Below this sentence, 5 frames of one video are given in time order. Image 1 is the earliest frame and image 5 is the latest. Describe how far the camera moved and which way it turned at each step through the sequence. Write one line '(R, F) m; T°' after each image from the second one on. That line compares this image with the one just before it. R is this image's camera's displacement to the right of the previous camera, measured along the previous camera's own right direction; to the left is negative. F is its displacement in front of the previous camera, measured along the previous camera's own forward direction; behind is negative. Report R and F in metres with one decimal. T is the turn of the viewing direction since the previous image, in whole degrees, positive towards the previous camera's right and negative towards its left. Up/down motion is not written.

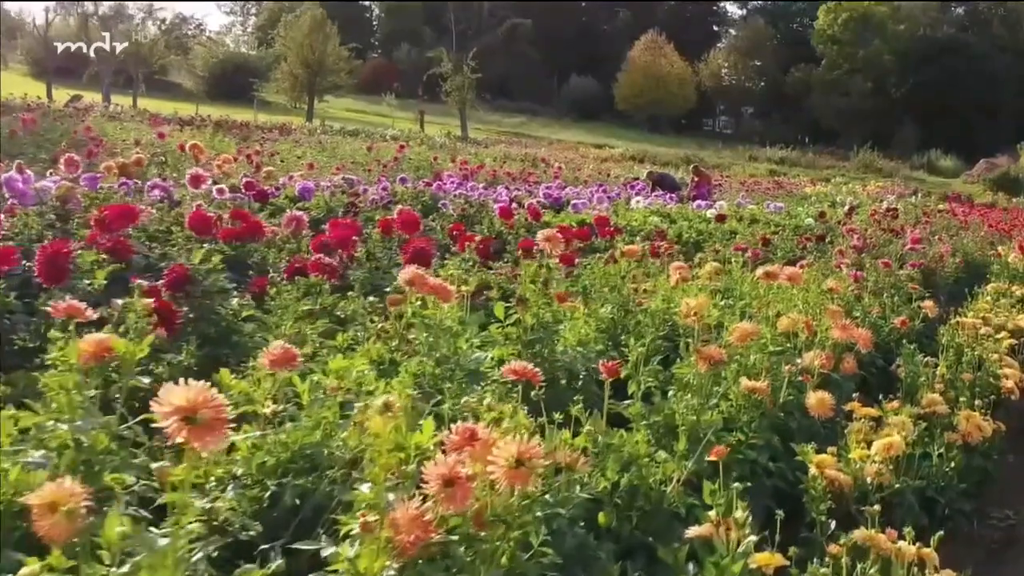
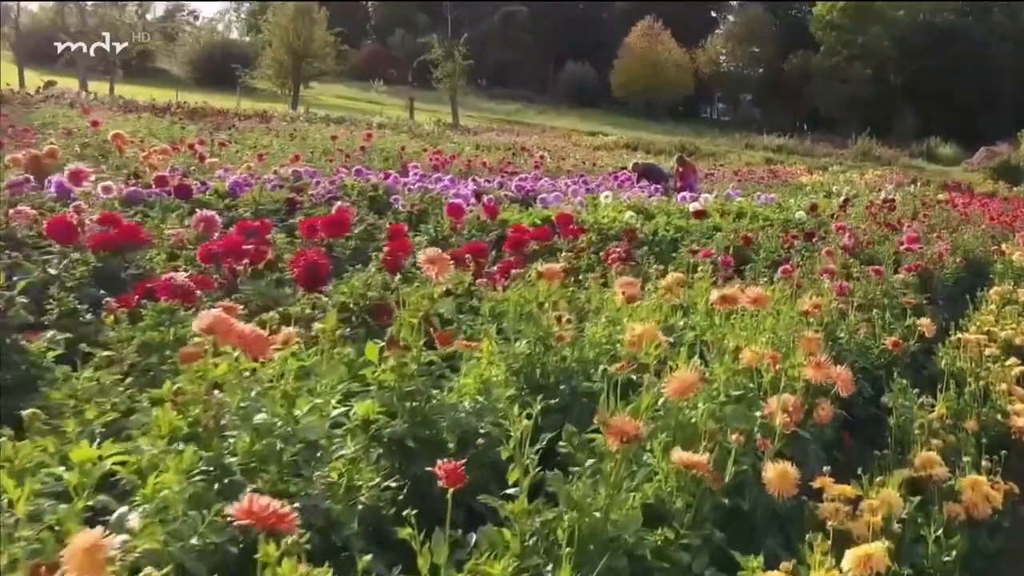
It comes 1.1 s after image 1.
(+0.2, +0.6) m; 0°
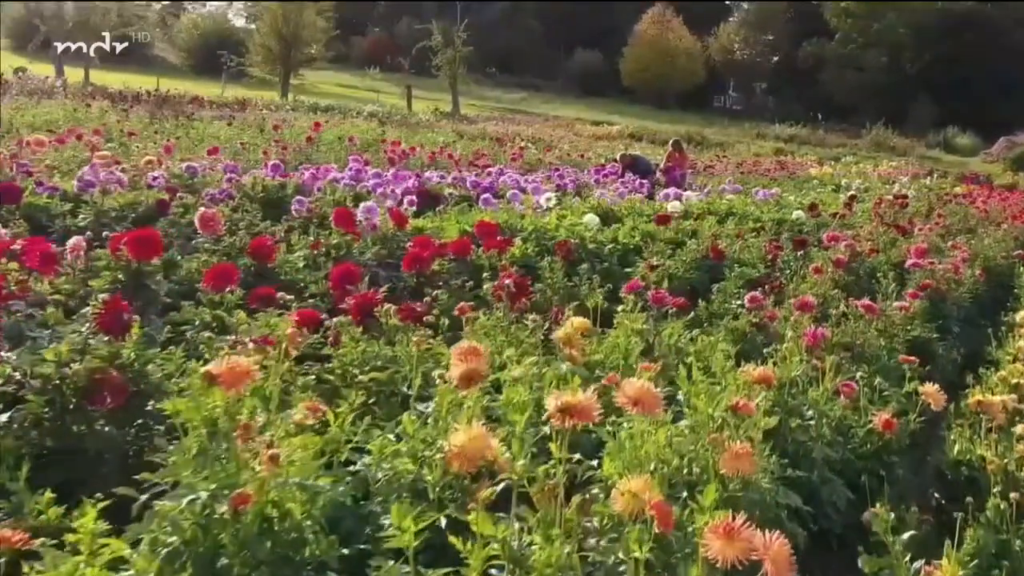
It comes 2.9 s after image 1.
(+0.4, +1.2) m; -1°
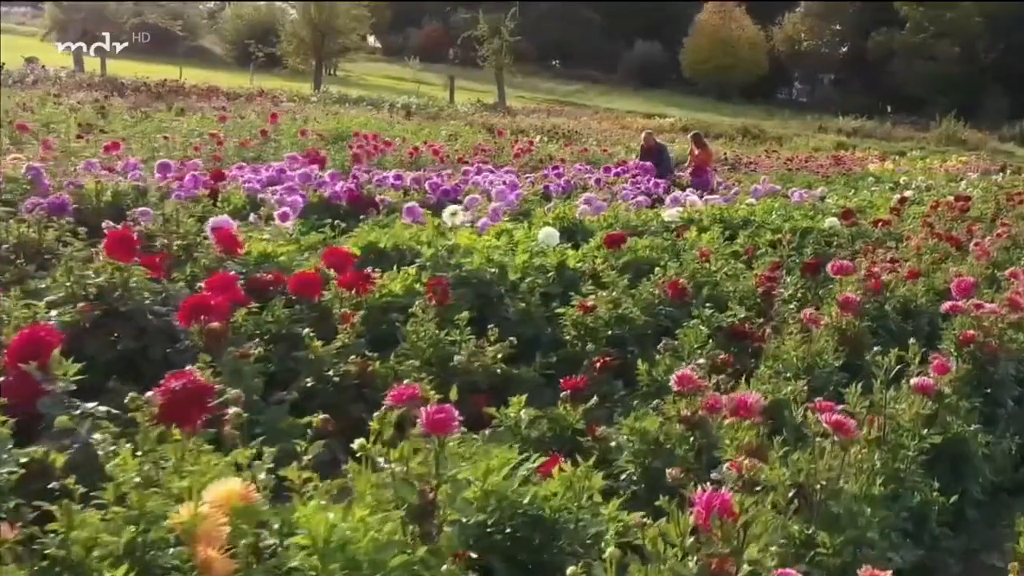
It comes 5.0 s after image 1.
(+0.6, +1.4) m; -3°
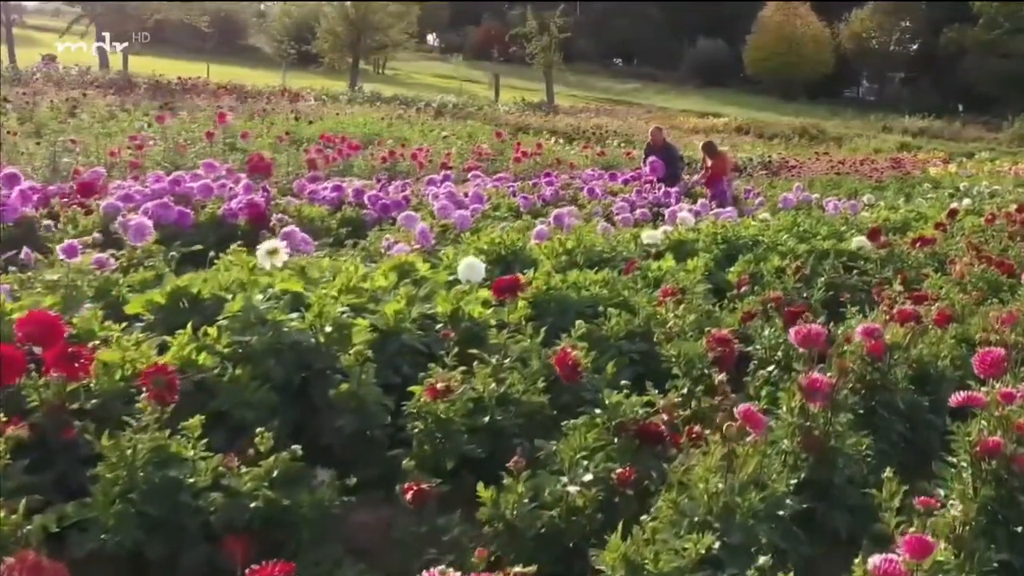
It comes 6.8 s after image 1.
(+0.5, +1.2) m; -3°
